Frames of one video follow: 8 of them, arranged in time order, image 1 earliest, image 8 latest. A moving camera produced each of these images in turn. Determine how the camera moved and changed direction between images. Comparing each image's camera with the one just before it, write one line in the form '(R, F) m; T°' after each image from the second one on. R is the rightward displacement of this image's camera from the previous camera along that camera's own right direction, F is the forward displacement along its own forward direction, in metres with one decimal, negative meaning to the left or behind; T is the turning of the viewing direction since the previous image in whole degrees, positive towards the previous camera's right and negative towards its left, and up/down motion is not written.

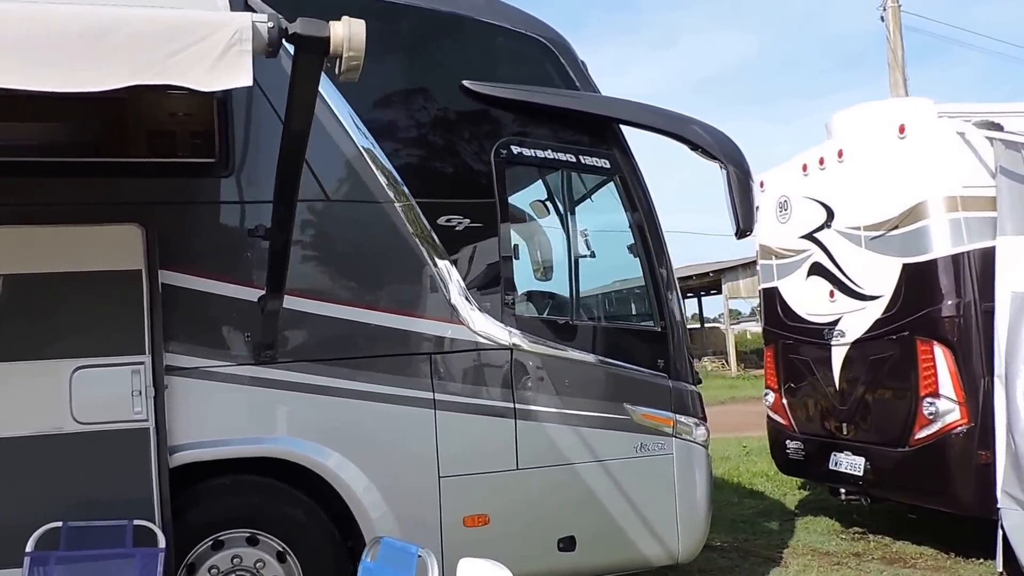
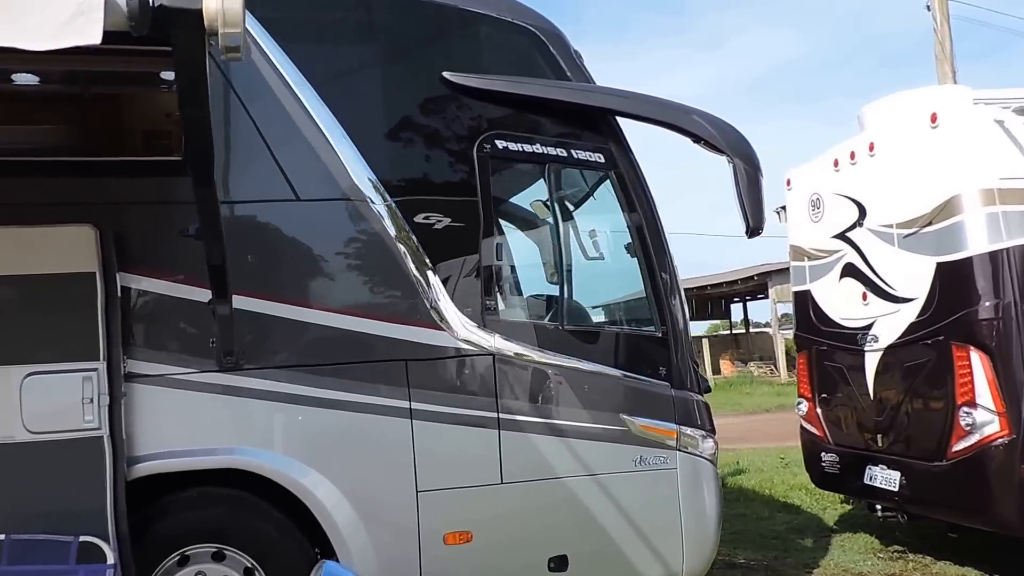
(+0.3, +0.2) m; -4°
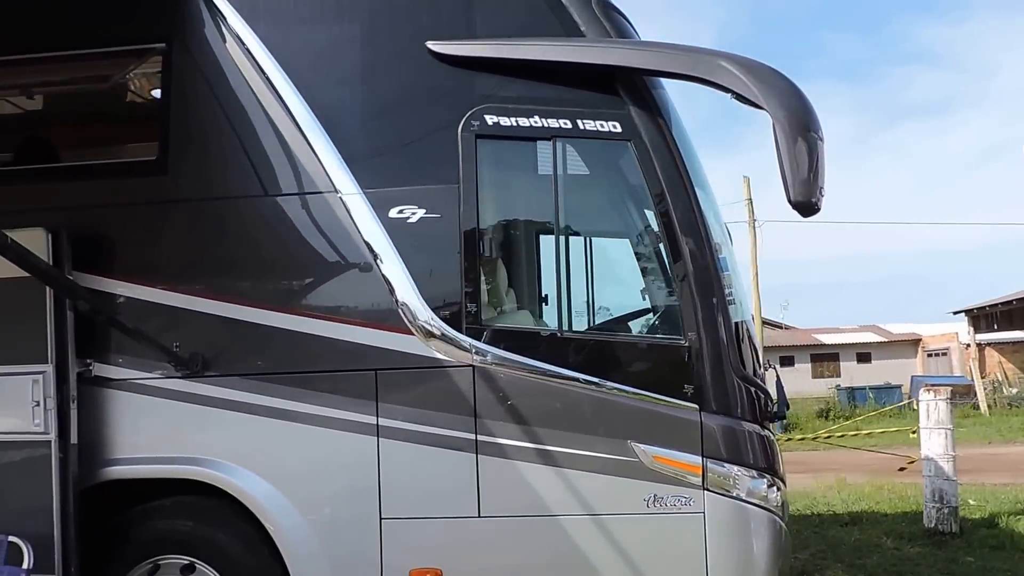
(+1.3, +0.8) m; -21°
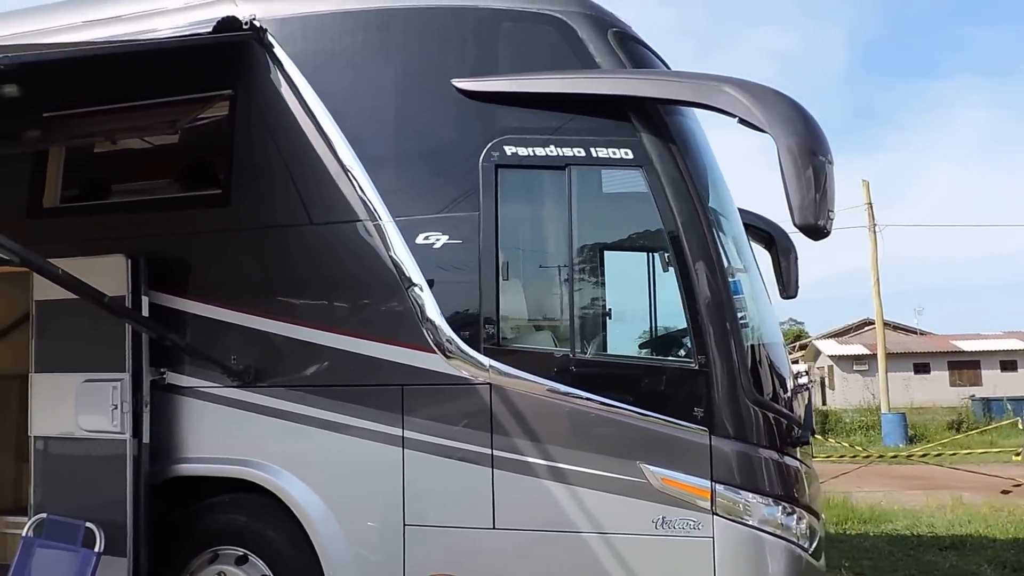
(+0.5, -0.1) m; -9°
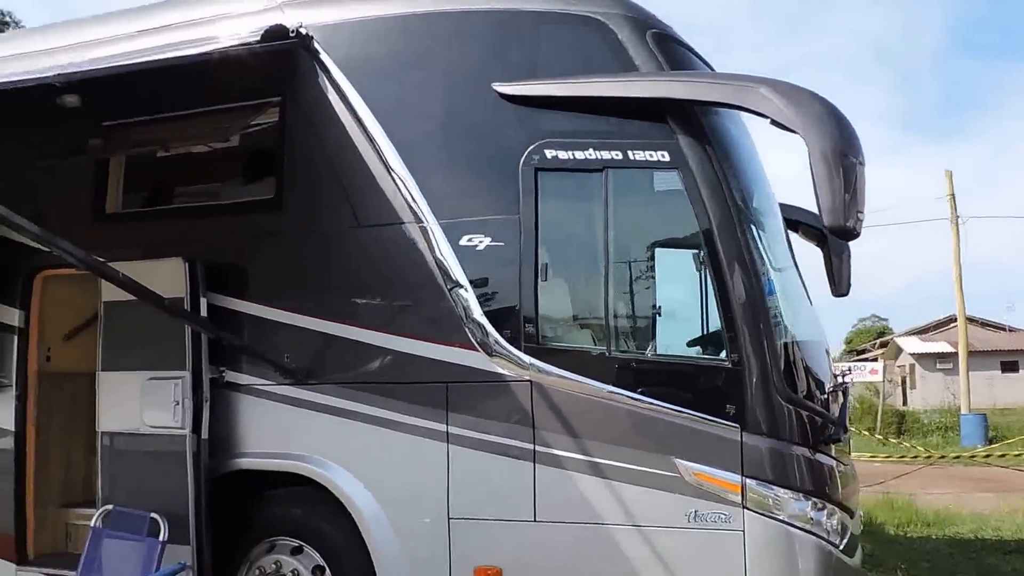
(+0.1, -0.1) m; -4°
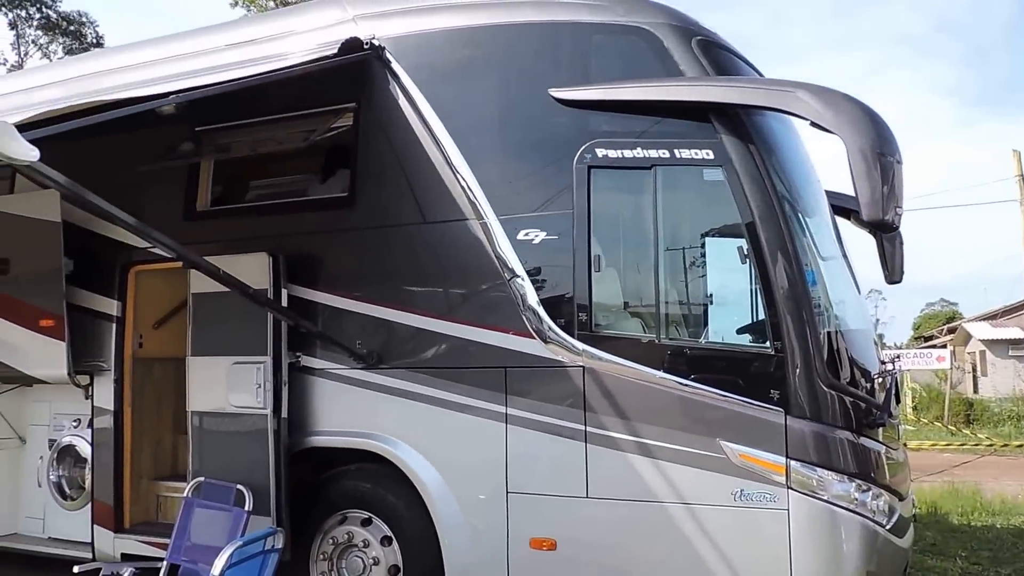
(0.0, -0.2) m; -4°
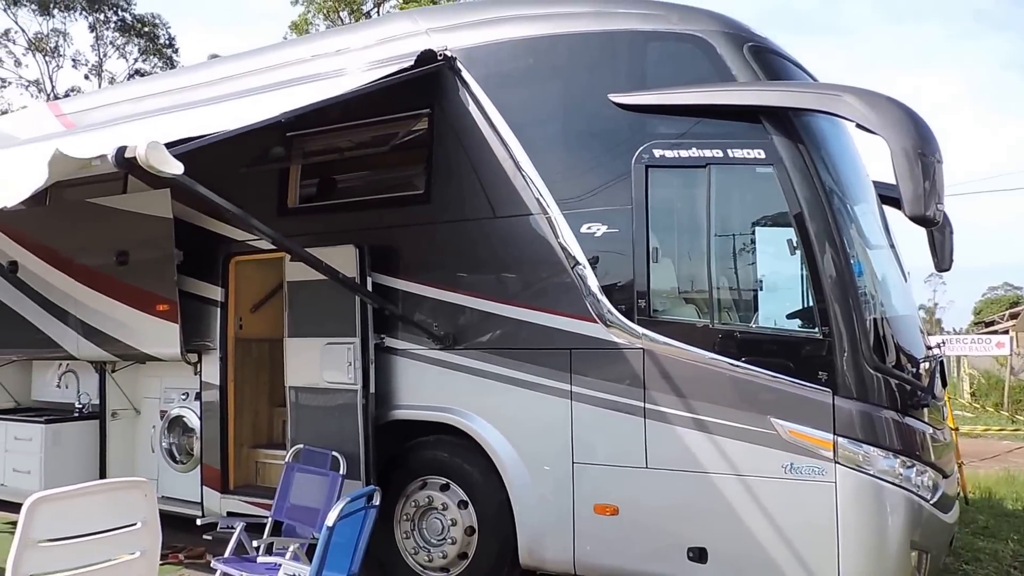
(0.0, -0.4) m; -4°
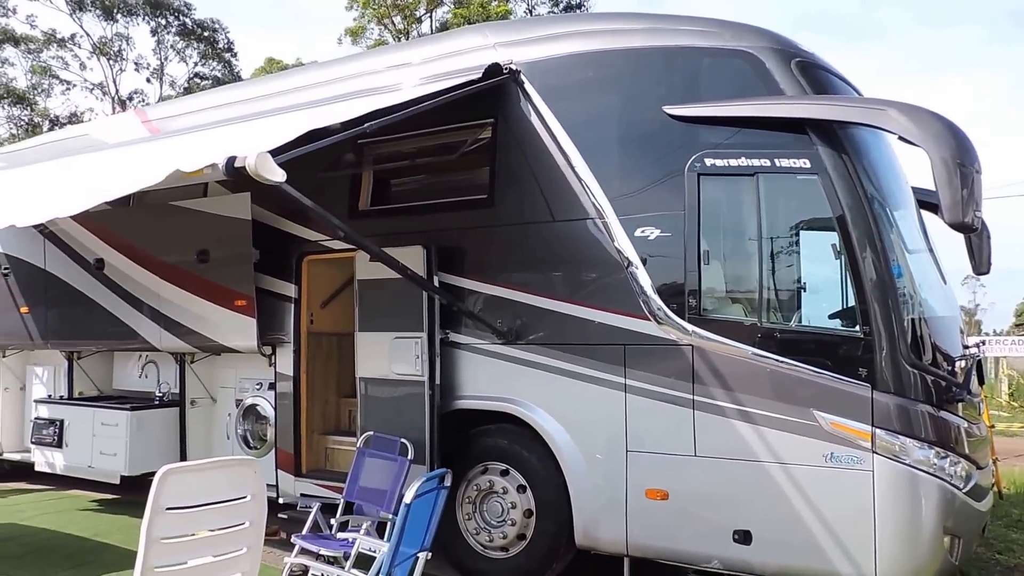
(-0.2, -0.3) m; -2°
